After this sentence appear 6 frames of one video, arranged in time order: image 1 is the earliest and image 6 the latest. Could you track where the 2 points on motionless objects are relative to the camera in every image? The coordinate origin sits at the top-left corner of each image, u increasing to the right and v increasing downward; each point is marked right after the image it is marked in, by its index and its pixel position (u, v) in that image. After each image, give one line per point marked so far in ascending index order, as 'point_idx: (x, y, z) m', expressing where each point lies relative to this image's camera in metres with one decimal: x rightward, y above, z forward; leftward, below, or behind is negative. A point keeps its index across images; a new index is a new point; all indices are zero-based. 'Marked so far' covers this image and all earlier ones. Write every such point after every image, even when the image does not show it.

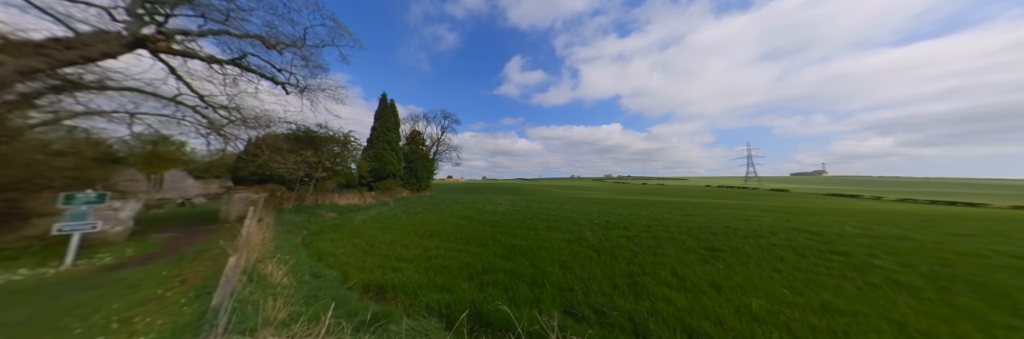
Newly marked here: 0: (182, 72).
0: (-14.6, +4.3, +10.2) m
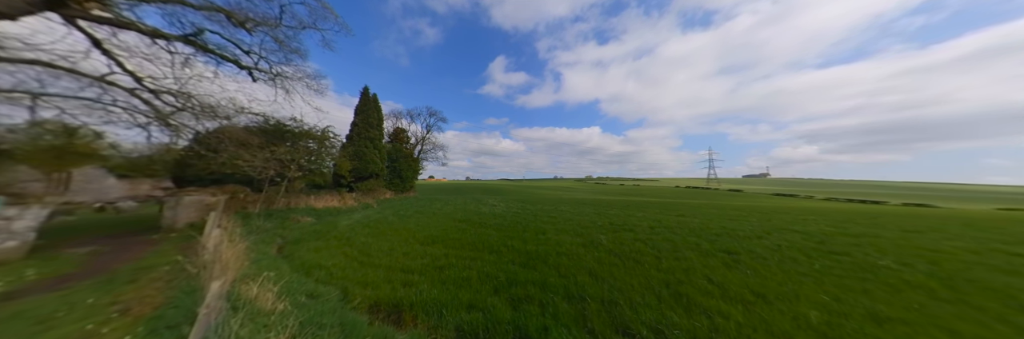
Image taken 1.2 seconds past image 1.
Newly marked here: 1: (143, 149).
0: (-14.1, +4.4, +8.2) m
1: (-14.4, +0.9, +9.0) m
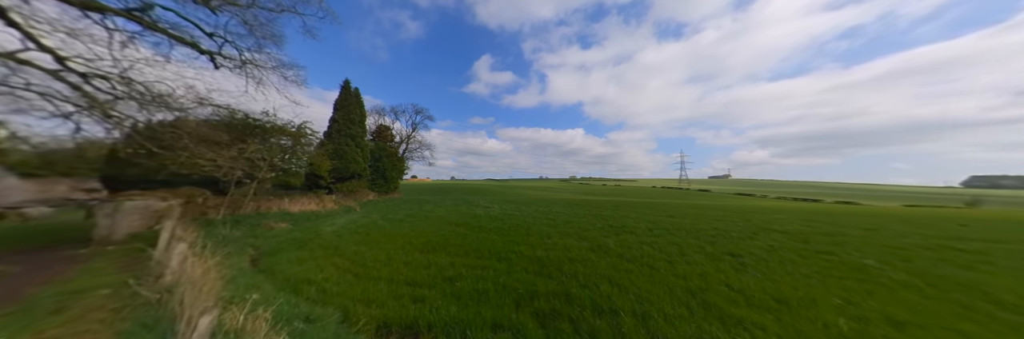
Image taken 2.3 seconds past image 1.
0: (-13.8, +4.4, +6.6) m
1: (-14.1, +0.9, +7.4) m
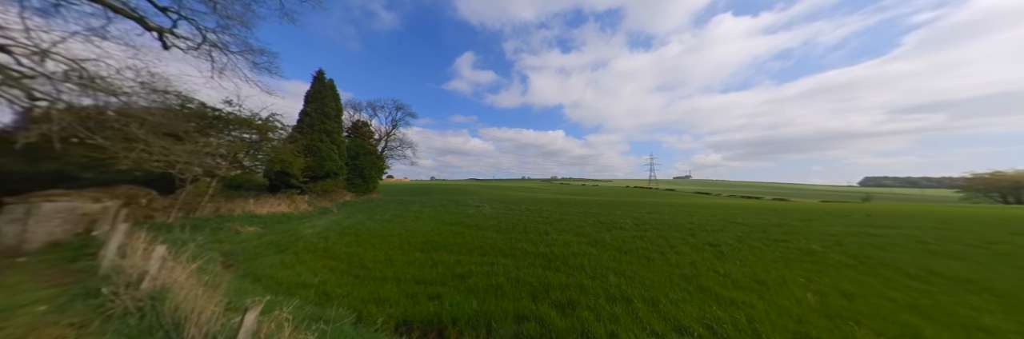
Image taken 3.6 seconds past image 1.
0: (-13.4, +4.5, +5.1) m
1: (-13.9, +1.0, +5.9) m
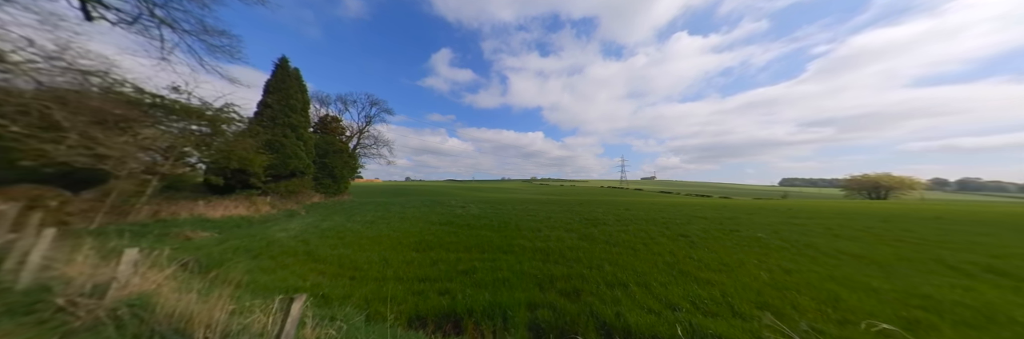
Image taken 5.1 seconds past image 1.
0: (-13.0, +4.7, +3.7) m
1: (-13.6, +1.2, +4.4) m
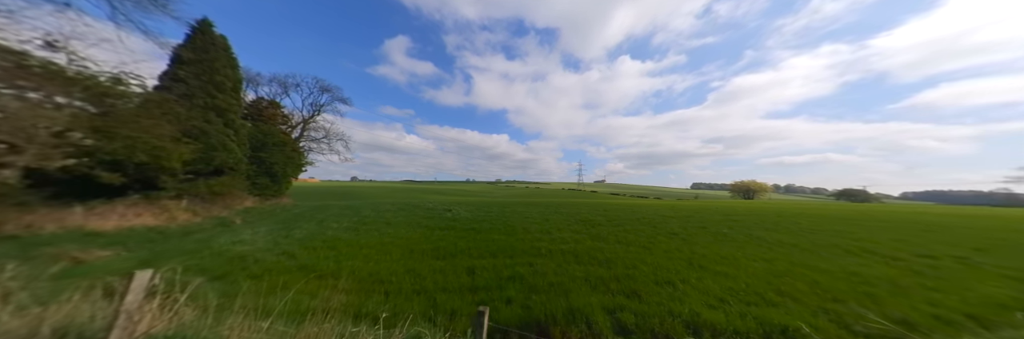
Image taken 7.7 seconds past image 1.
0: (-10.9, +5.0, +0.8) m
1: (-11.7, +1.5, +1.3) m
